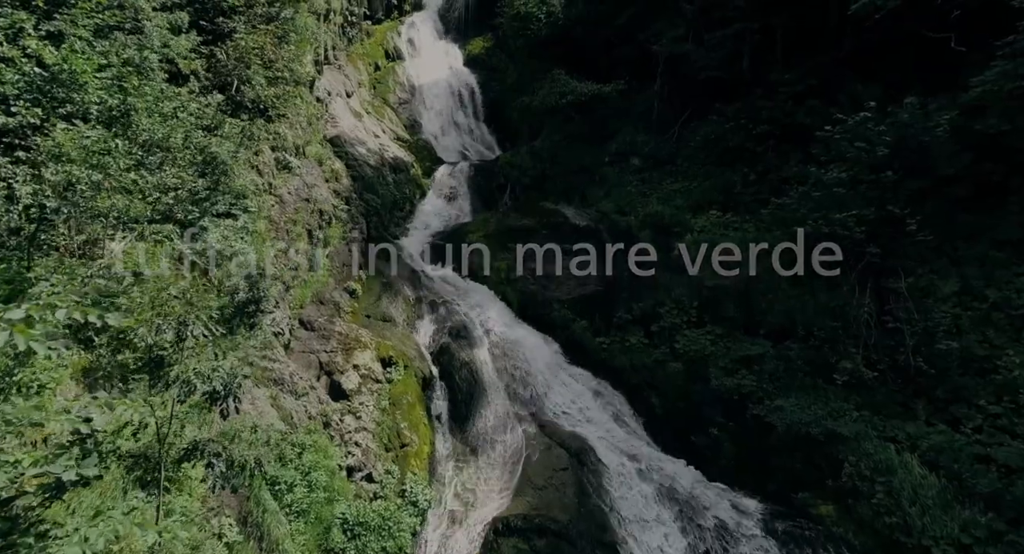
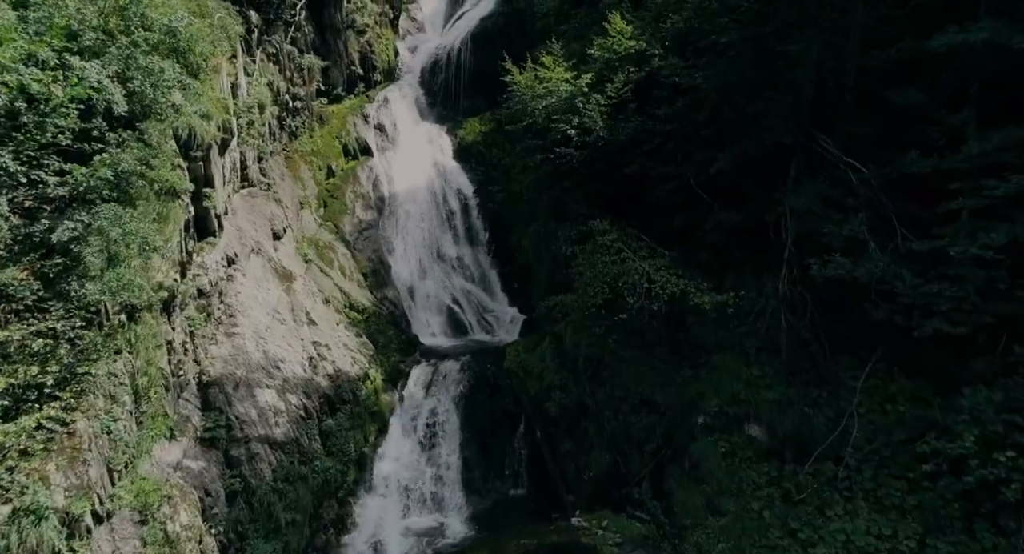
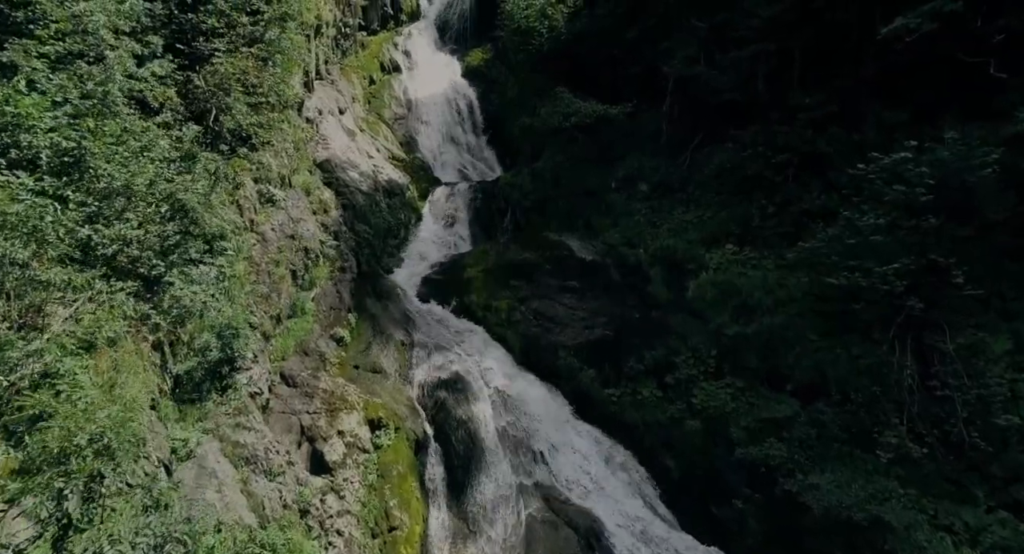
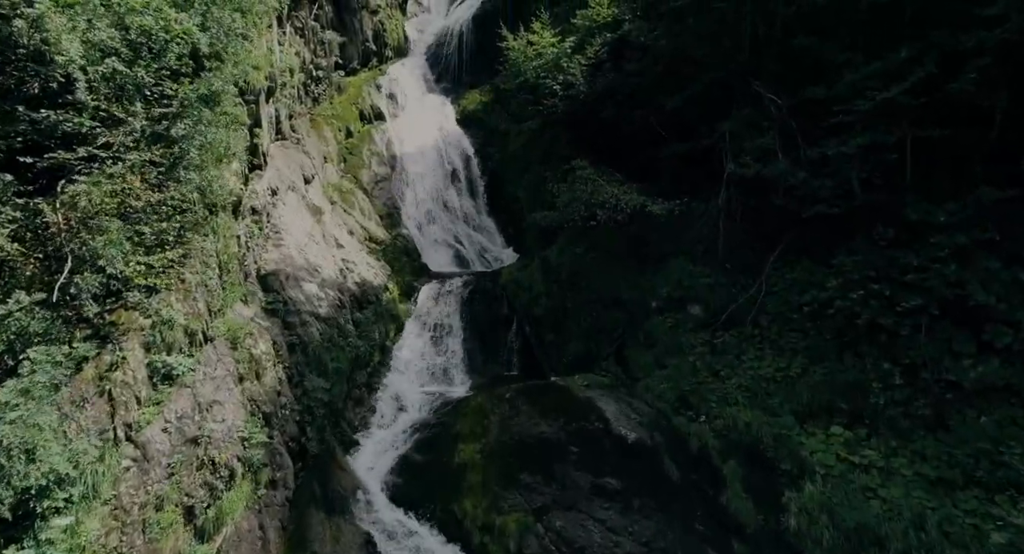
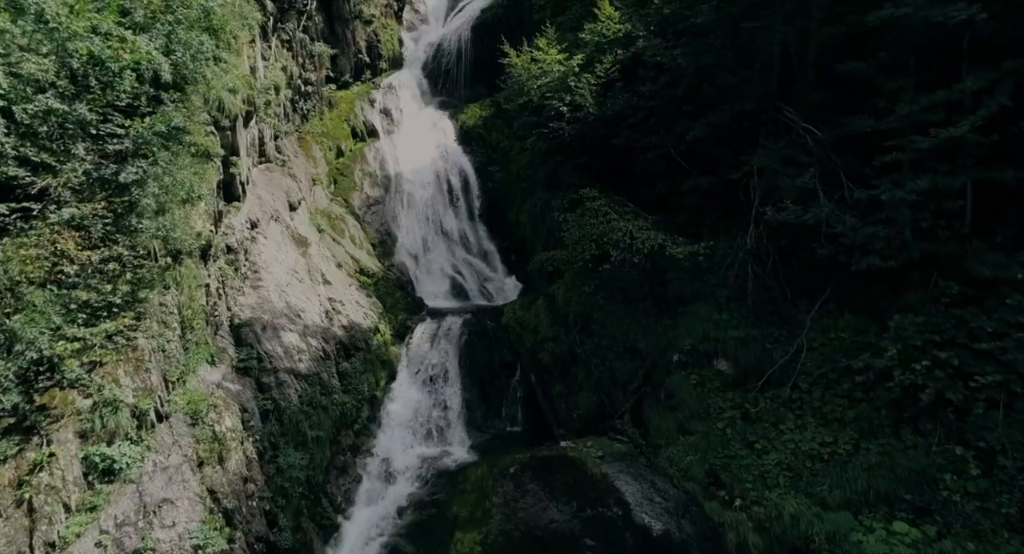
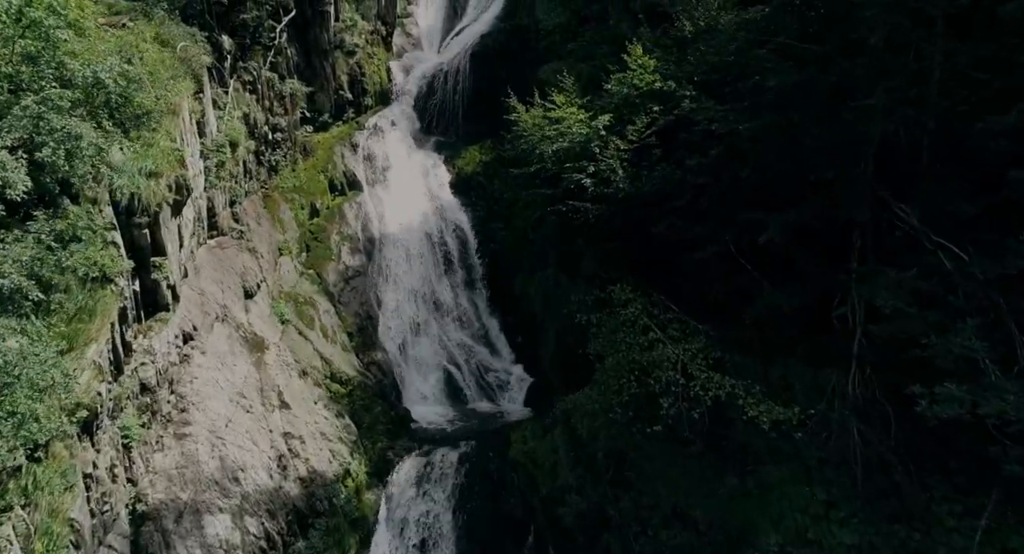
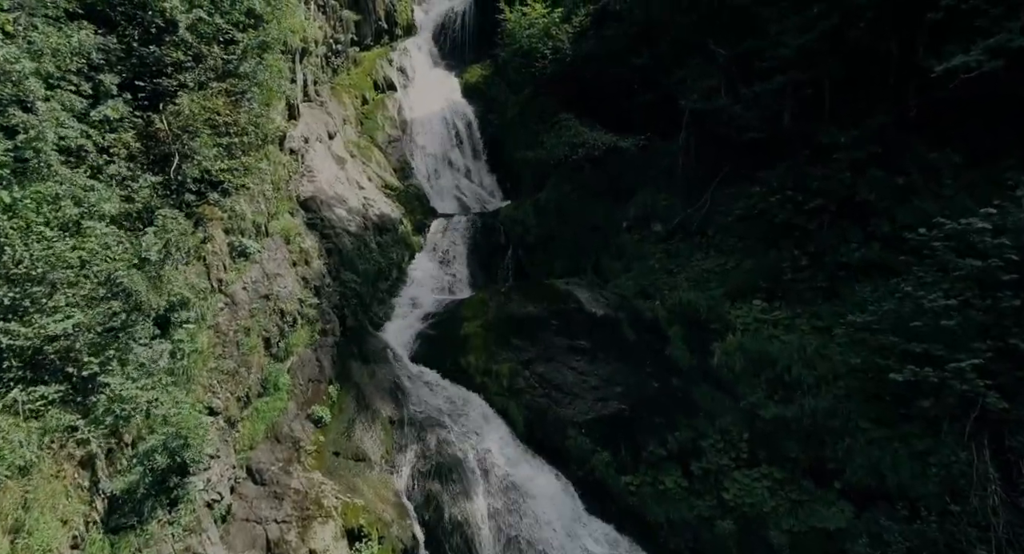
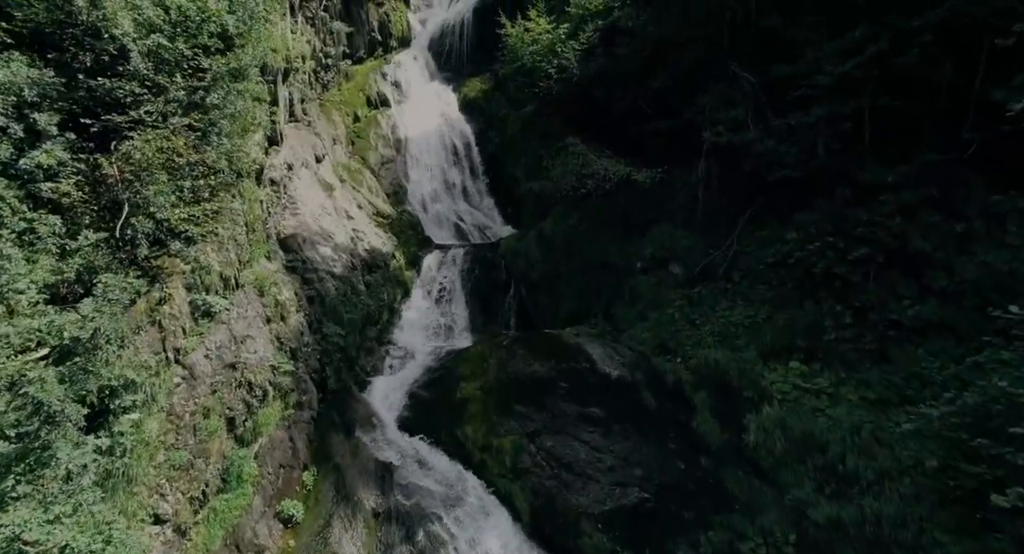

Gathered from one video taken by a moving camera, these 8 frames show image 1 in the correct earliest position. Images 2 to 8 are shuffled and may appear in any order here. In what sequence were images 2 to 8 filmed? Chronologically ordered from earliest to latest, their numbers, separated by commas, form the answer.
3, 7, 8, 4, 5, 2, 6
